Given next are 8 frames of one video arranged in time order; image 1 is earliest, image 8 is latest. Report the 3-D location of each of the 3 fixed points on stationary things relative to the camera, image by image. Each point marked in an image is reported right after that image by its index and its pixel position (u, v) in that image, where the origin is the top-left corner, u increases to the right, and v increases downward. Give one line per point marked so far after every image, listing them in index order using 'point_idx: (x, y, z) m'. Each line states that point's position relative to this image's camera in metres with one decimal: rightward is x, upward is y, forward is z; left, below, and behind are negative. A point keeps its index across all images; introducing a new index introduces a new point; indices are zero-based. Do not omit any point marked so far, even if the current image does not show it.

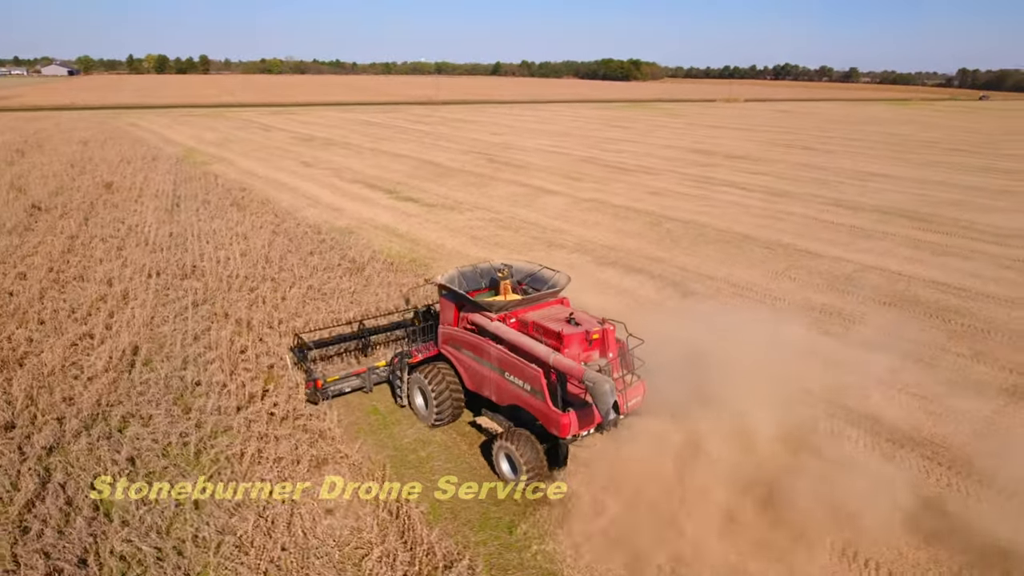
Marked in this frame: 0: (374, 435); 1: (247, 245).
0: (-1.5, -1.7, +7.4) m
1: (-5.5, +0.9, +13.6) m
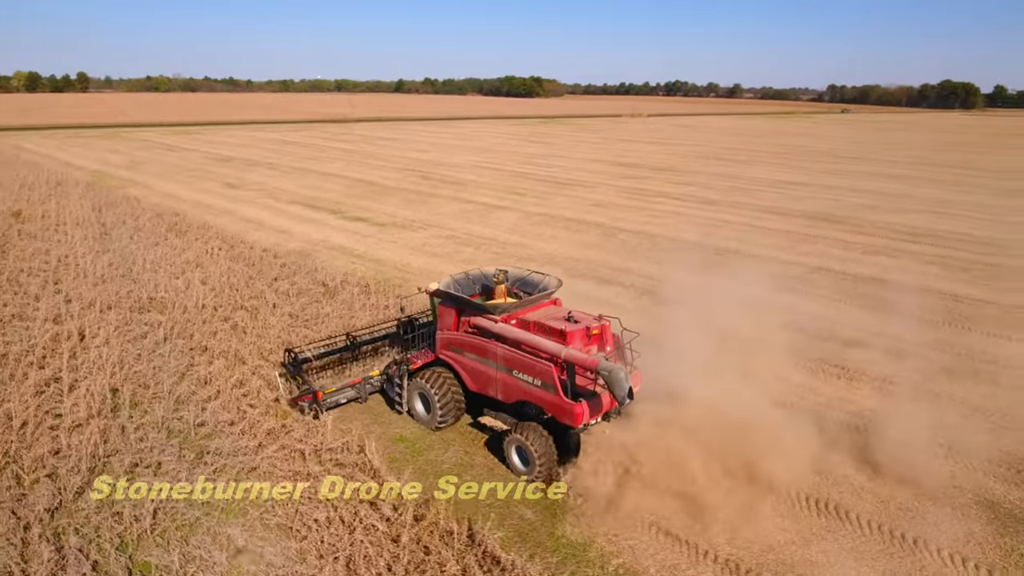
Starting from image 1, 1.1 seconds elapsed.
0: (-1.0, -1.9, +7.1) m
1: (-6.0, +0.3, +12.7) m
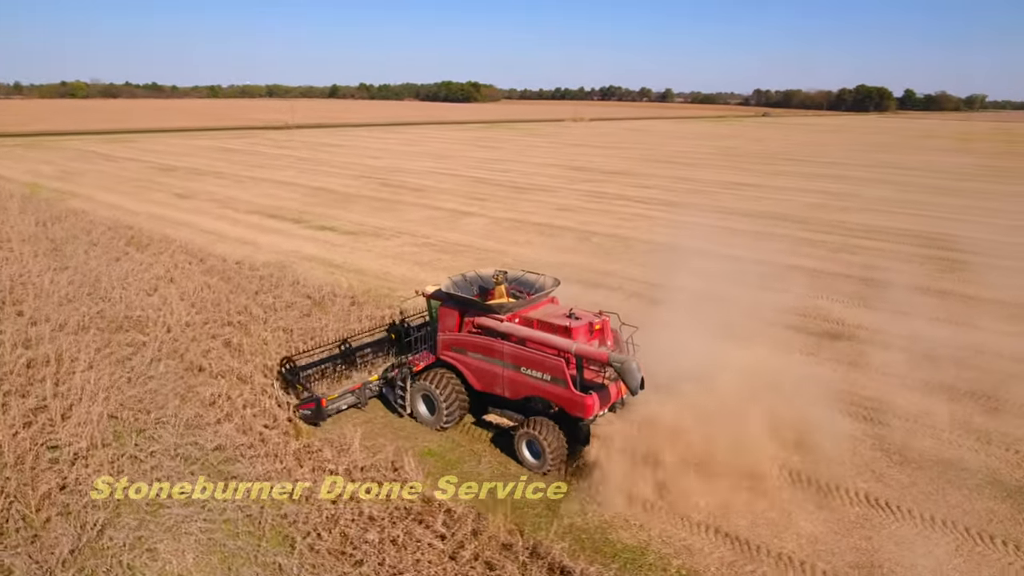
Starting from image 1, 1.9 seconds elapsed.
0: (-0.6, -2.0, +7.0) m
1: (-6.2, 0.0, +12.1) m
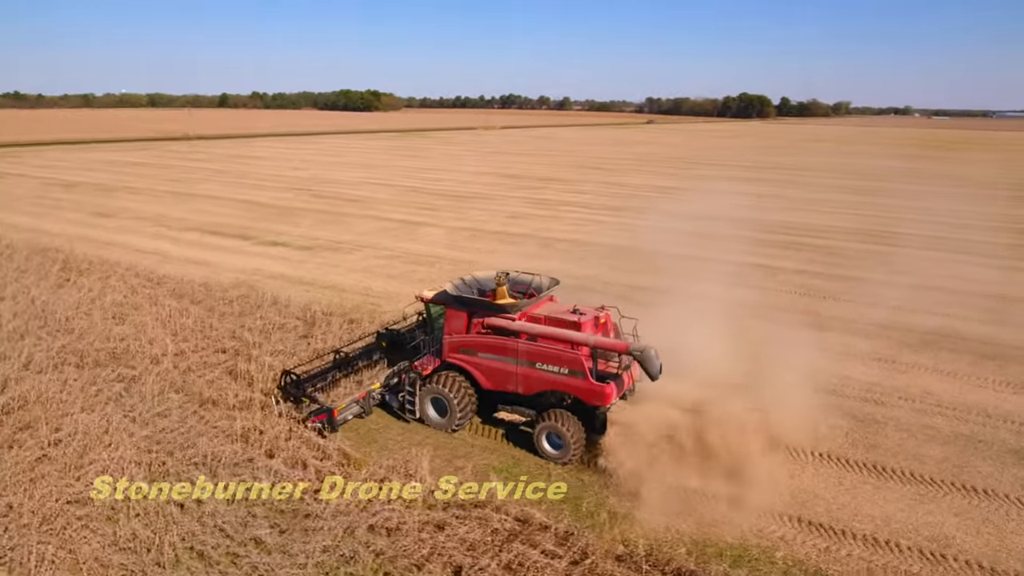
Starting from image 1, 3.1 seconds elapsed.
0: (+0.2, -2.2, +6.8) m
1: (-6.1, -0.5, +11.0) m
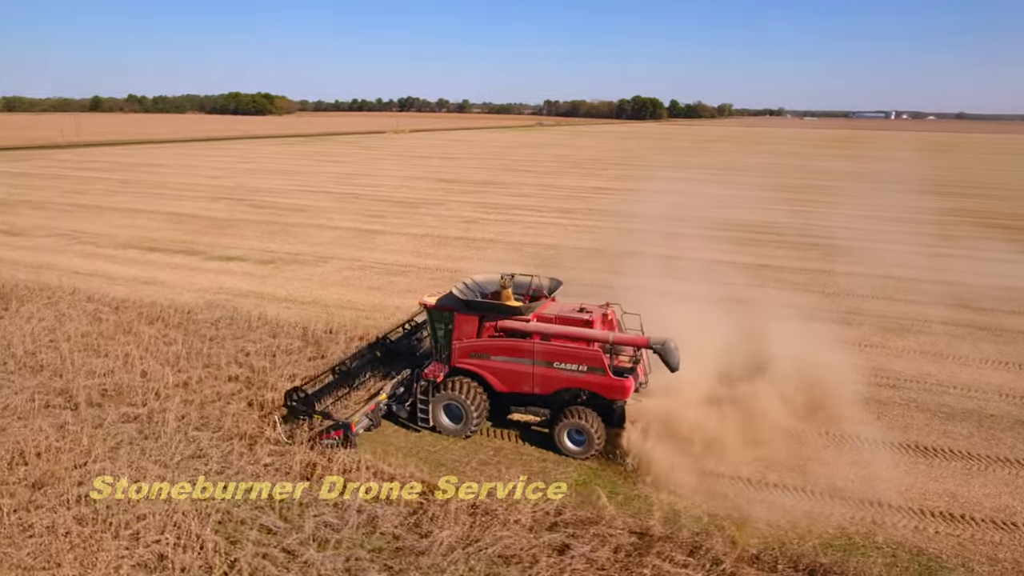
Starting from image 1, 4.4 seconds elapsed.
0: (+1.2, -2.2, +6.7) m
1: (-5.8, -0.9, +9.9) m
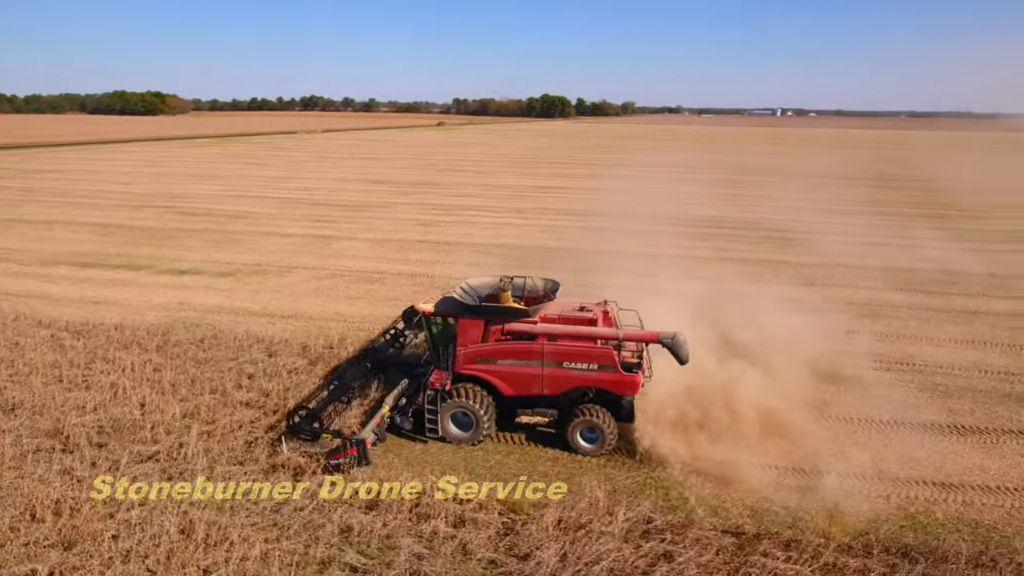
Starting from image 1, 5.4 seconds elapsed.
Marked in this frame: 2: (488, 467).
0: (+2.0, -2.2, +6.7) m
1: (-5.4, -1.2, +8.8) m
2: (-0.3, -2.0, +7.4) m
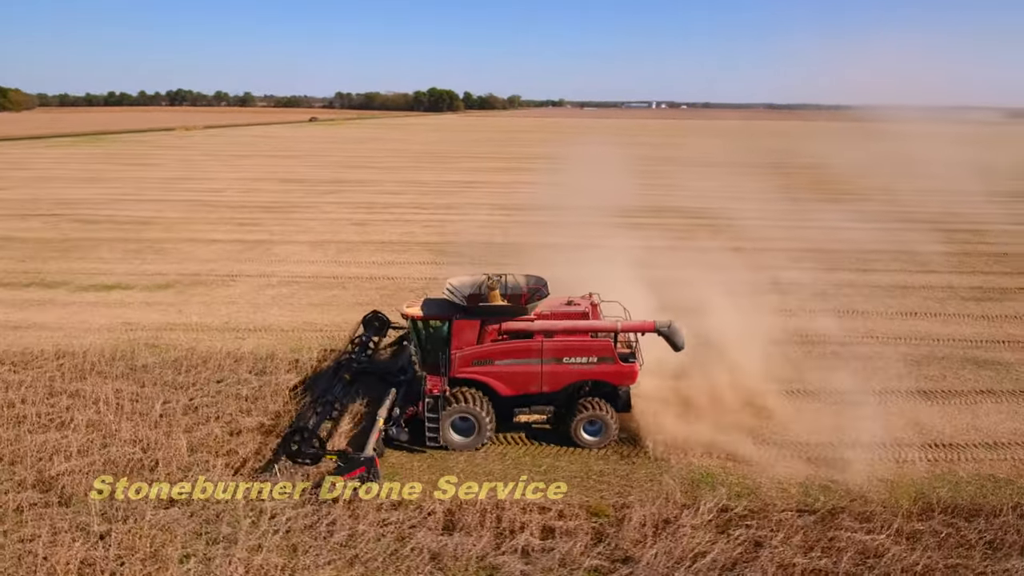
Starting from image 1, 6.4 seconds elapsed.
0: (+2.7, -2.1, +6.9) m
1: (-5.0, -1.5, +7.7) m
2: (+0.3, -2.0, +7.1) m
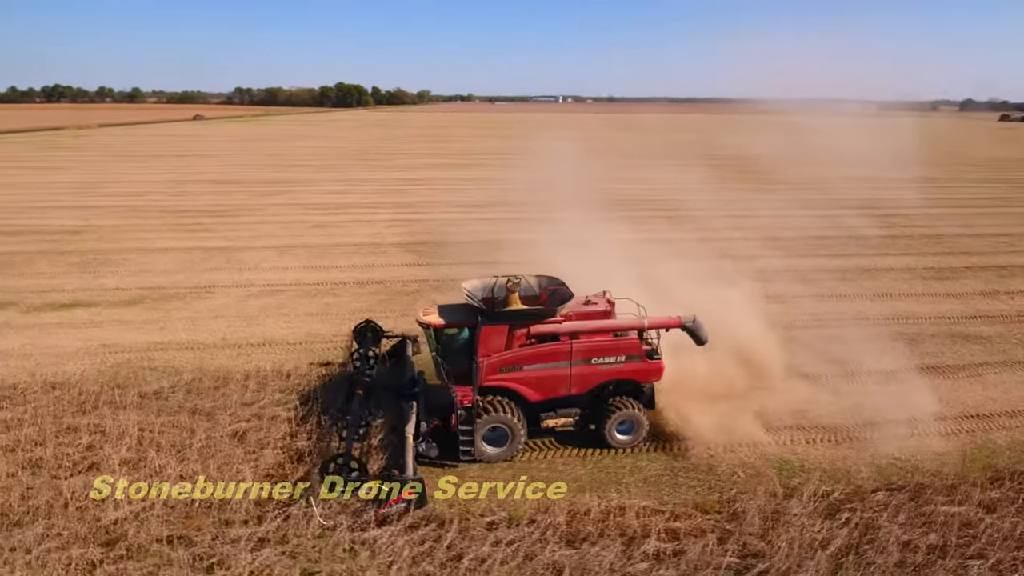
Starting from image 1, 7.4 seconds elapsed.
0: (+3.6, -2.0, +7.1) m
1: (-4.1, -1.7, +6.8) m
2: (+1.3, -2.0, +7.0) m
